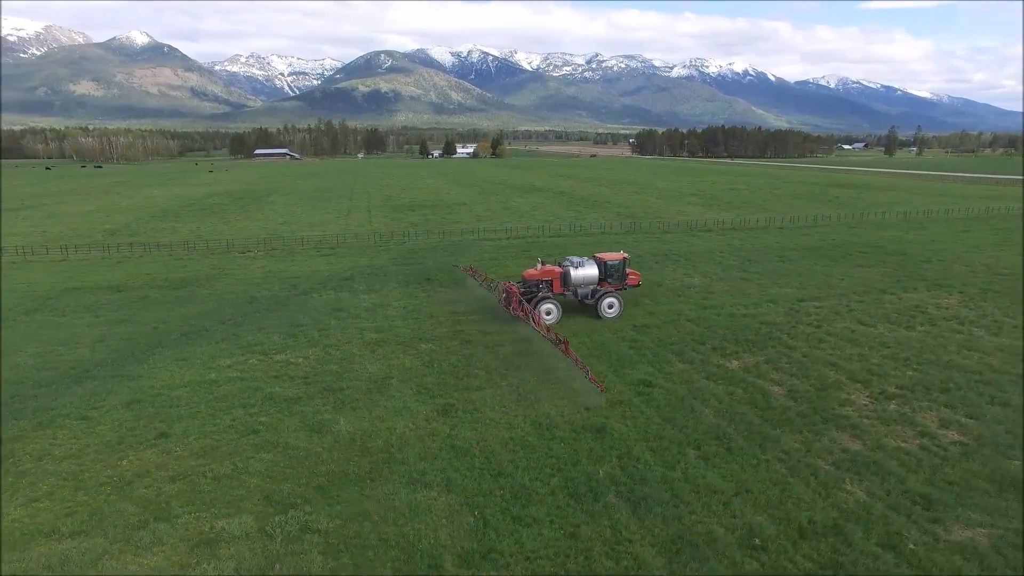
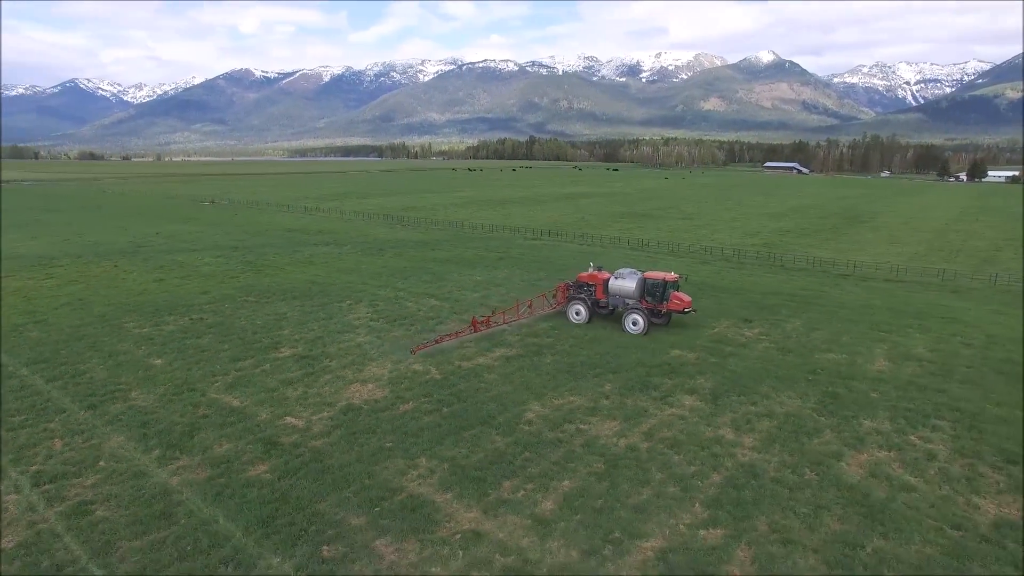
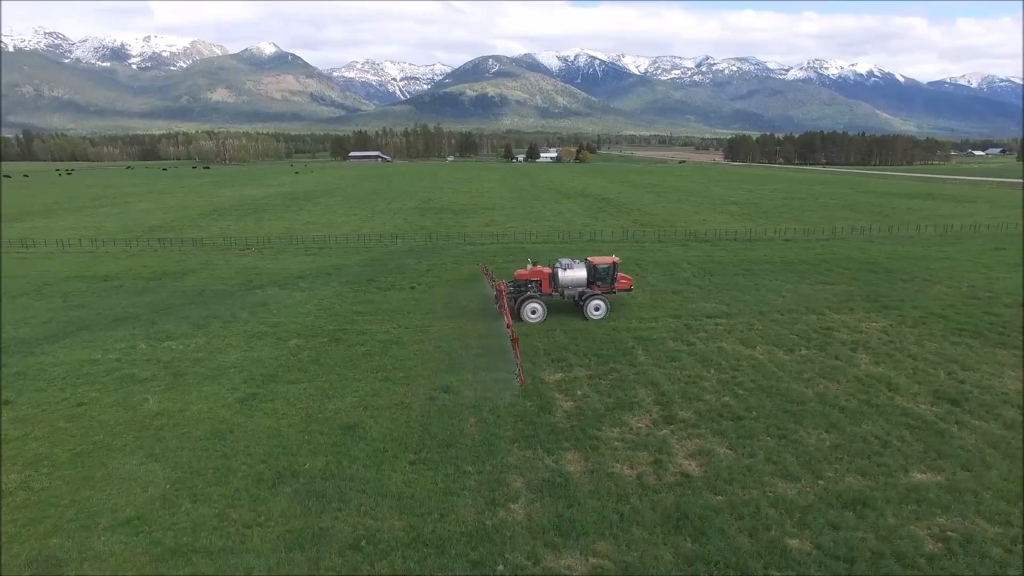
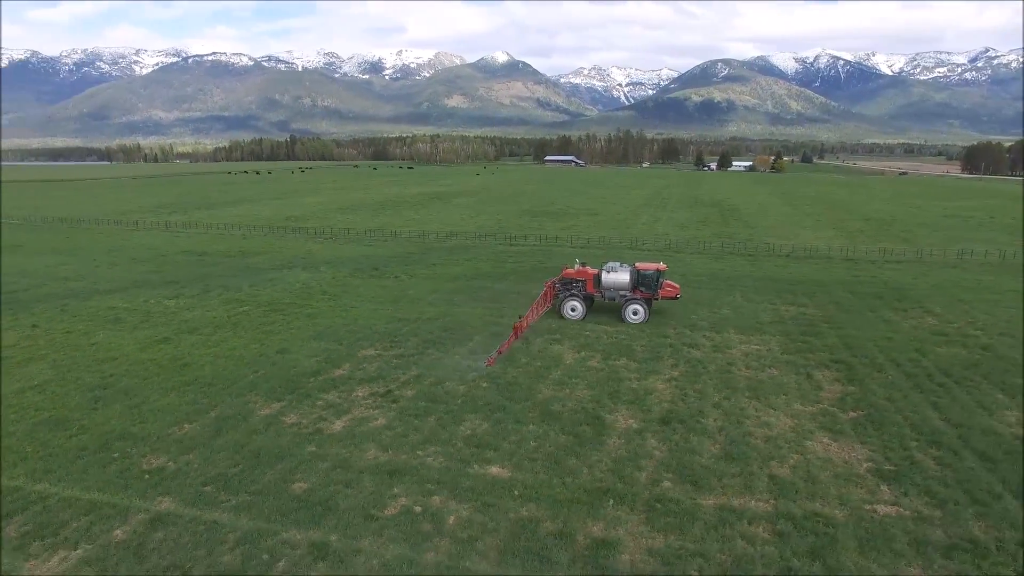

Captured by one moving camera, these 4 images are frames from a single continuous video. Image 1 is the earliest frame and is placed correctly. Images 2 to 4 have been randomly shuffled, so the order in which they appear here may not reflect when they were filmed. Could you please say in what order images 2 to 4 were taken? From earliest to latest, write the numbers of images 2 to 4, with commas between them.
3, 4, 2
